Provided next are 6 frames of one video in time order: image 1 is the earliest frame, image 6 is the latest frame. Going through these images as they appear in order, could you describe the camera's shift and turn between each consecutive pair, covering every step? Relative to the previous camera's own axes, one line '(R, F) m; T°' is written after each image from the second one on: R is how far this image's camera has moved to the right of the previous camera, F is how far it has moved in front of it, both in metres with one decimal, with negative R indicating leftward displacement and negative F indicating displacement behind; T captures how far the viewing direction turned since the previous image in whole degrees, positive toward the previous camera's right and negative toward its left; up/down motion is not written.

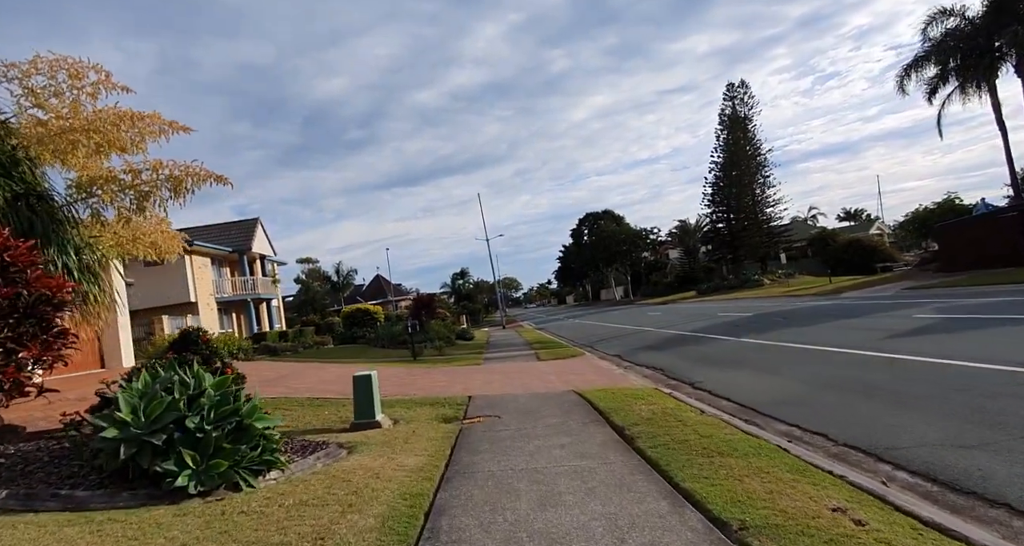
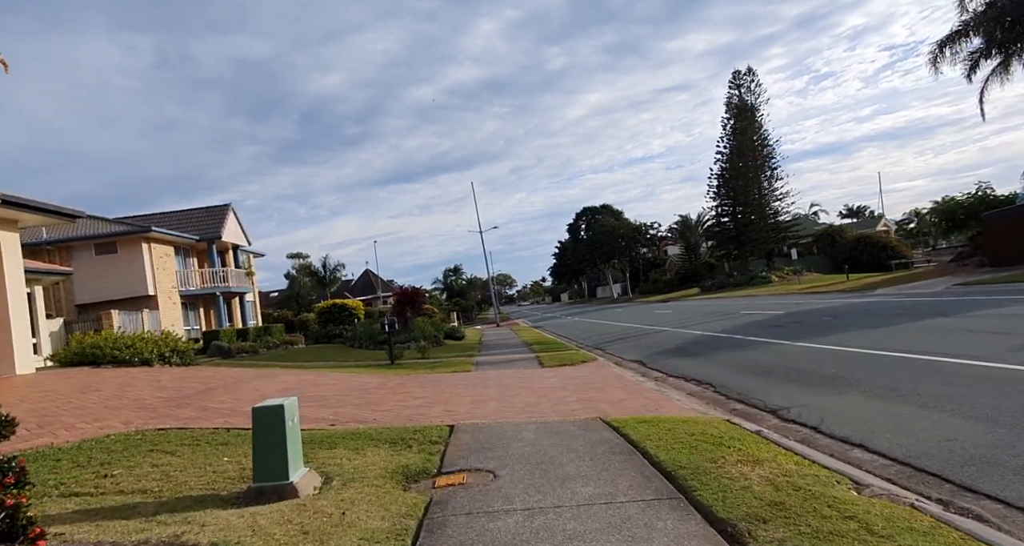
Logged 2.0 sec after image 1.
(-0.1, +3.8) m; +1°
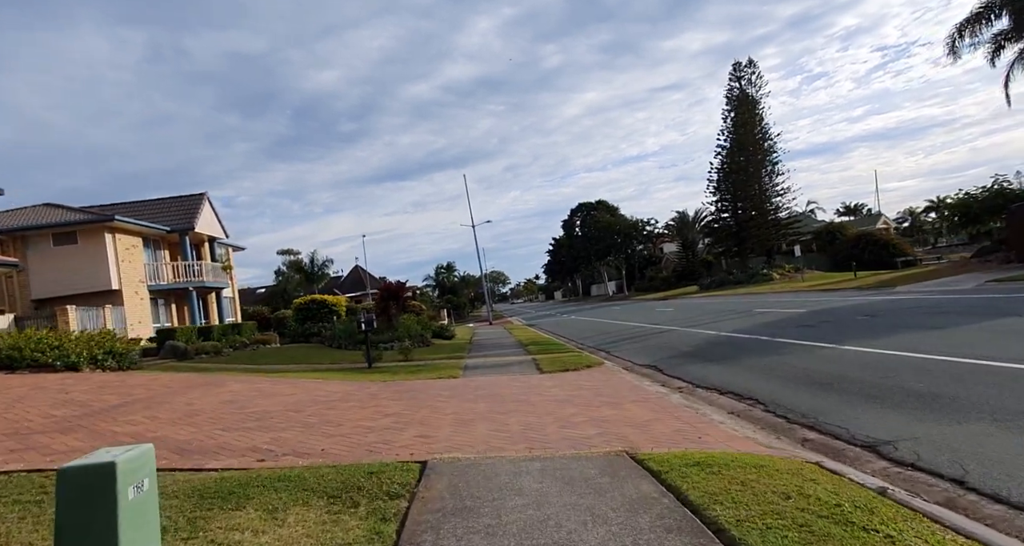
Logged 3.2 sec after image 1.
(0.0, +2.4) m; +1°
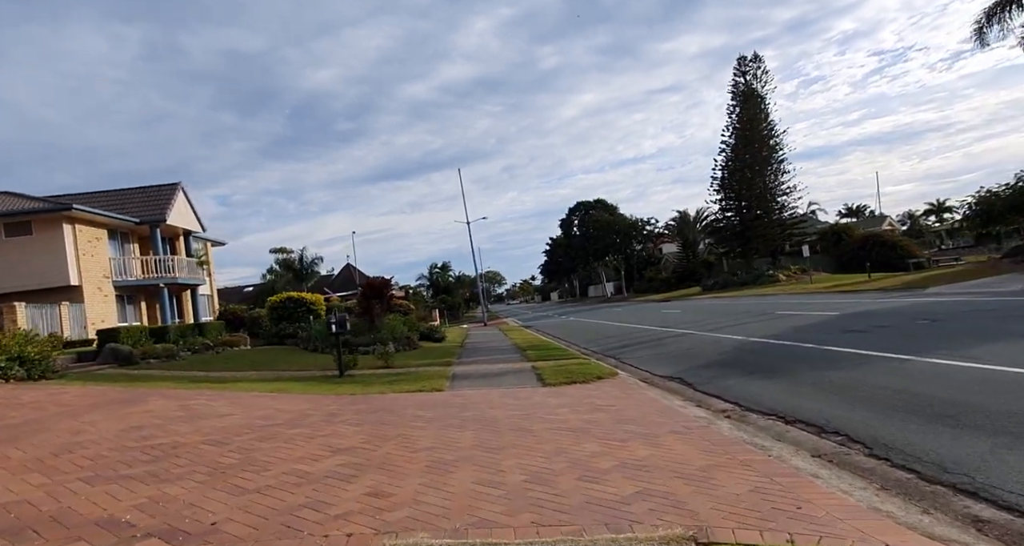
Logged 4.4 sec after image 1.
(0.0, +2.6) m; 0°
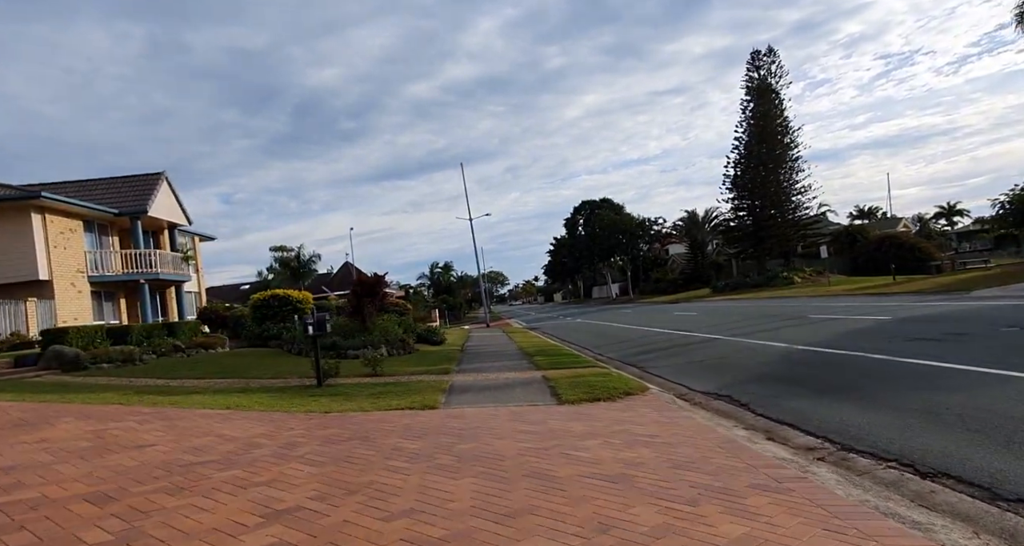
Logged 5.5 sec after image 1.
(-0.1, +2.3) m; 0°
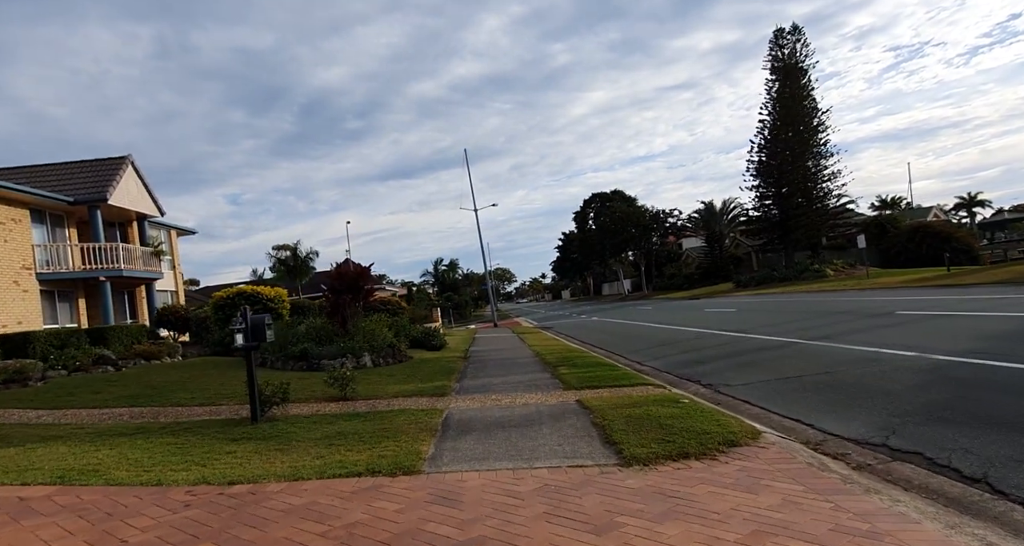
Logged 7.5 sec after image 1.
(-0.2, +4.2) m; -1°
